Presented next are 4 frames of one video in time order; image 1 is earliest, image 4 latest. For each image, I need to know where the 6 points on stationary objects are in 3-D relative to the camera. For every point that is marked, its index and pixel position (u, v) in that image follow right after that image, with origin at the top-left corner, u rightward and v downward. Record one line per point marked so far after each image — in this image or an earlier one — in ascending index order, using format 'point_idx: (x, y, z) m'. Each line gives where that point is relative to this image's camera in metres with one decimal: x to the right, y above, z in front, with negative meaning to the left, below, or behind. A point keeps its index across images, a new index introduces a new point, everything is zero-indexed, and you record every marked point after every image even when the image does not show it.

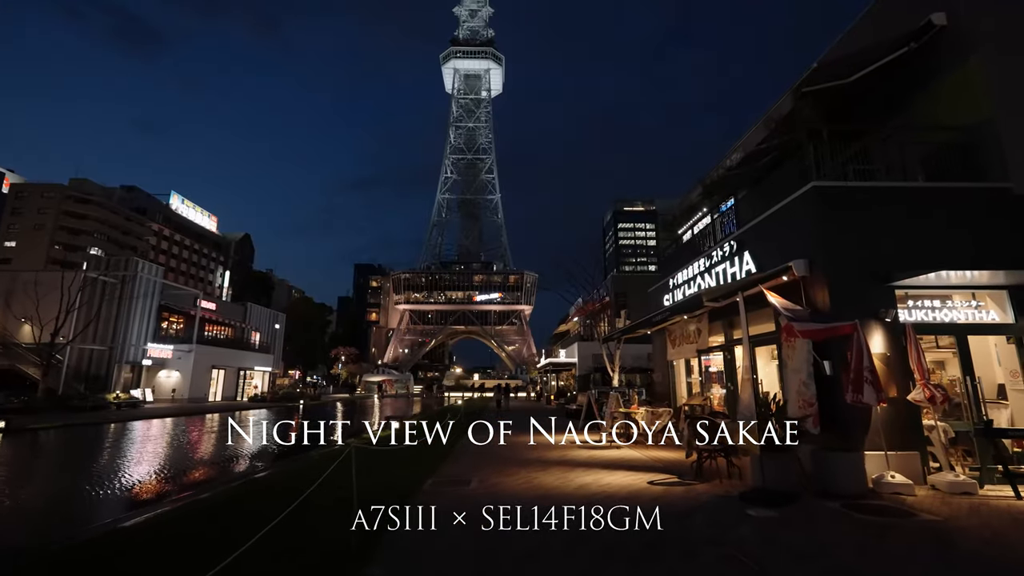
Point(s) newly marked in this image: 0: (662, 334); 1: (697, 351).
0: (+2.3, -0.7, +14.5) m
1: (+2.3, -0.8, +11.5) m
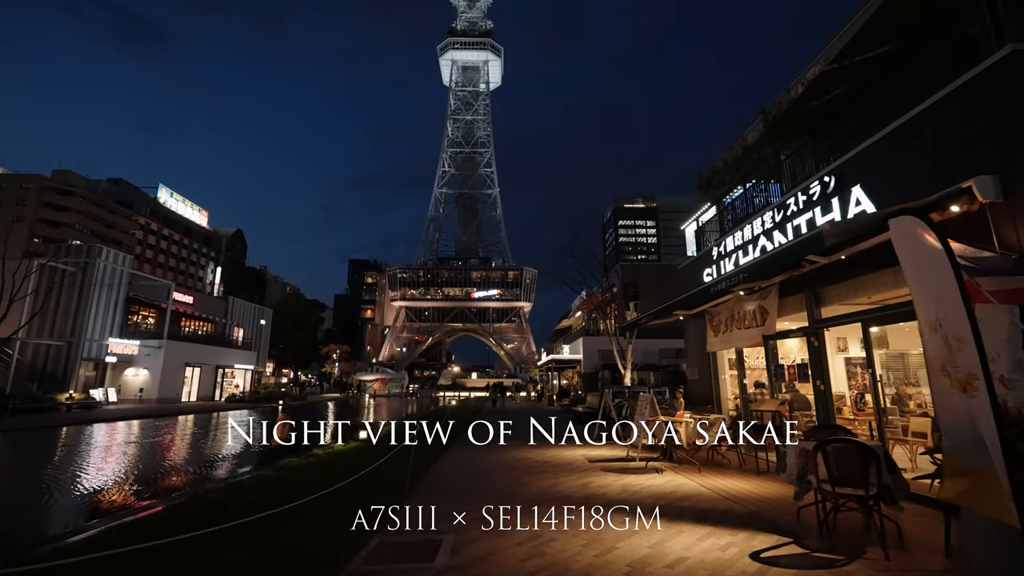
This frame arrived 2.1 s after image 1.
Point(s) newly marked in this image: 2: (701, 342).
0: (+2.3, -0.4, +11.6) m
1: (+2.3, -0.4, +8.6) m
2: (+2.3, -0.7, +11.4) m
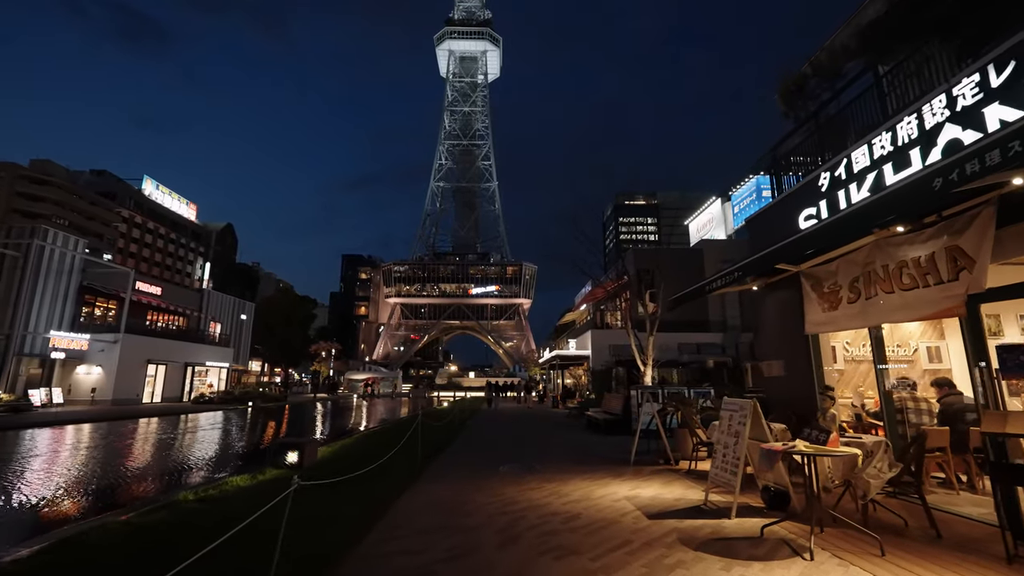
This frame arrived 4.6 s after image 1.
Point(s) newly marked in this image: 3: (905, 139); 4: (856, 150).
0: (+2.3, 0.0, +8.0) m
1: (+2.3, -0.1, +5.0) m
2: (+2.3, -0.3, +7.8) m
3: (+2.3, +0.9, +5.5) m
4: (+2.3, +0.9, +6.2) m
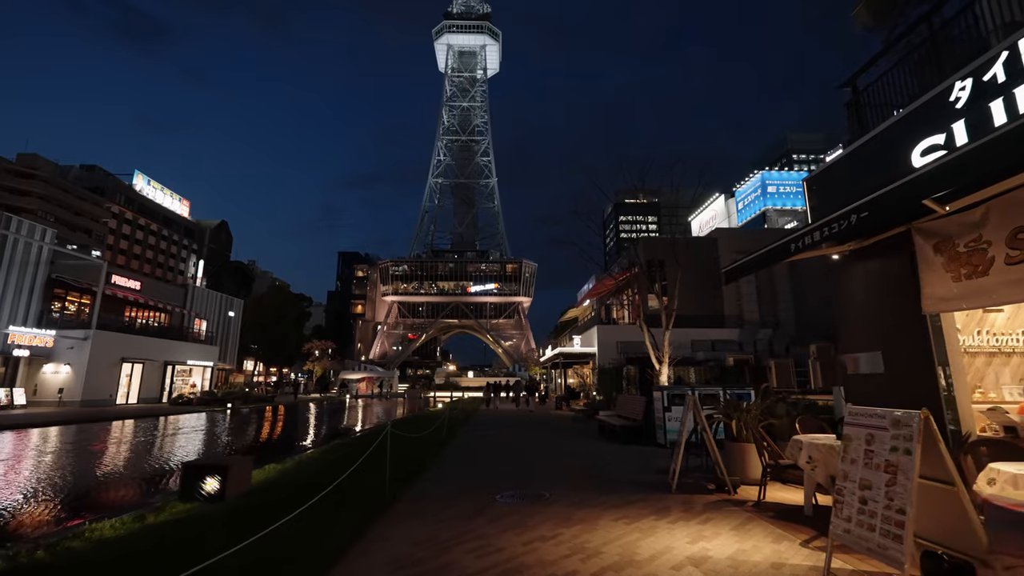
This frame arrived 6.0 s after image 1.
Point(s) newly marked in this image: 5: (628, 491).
0: (+2.3, +0.2, +6.0) m
1: (+2.3, +0.1, +3.0) m
2: (+2.3, -0.1, +5.8) m
3: (+2.3, +1.1, +3.4) m
4: (+2.3, +1.1, +4.2) m
5: (+0.7, -1.3, +6.0) m
